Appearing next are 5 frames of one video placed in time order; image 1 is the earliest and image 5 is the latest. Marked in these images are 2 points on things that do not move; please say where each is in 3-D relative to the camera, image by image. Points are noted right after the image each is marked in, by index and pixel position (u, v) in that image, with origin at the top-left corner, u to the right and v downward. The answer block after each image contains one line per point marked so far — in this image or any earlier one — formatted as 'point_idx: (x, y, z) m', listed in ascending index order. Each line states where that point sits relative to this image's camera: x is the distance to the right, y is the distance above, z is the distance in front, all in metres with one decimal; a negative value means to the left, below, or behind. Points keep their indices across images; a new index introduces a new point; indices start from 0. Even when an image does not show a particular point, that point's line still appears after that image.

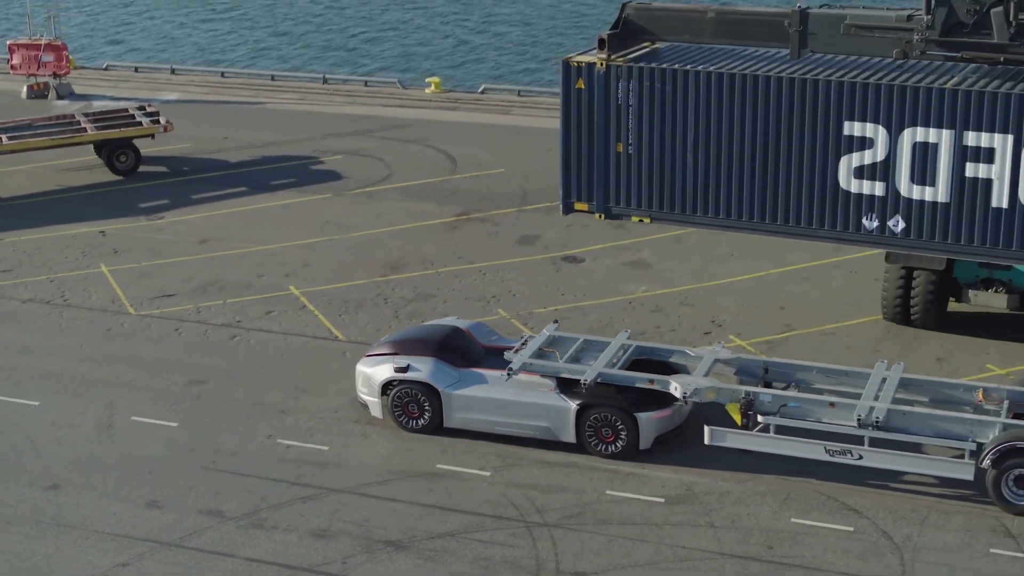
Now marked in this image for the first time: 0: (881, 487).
0: (+3.3, -1.8, +15.2) m
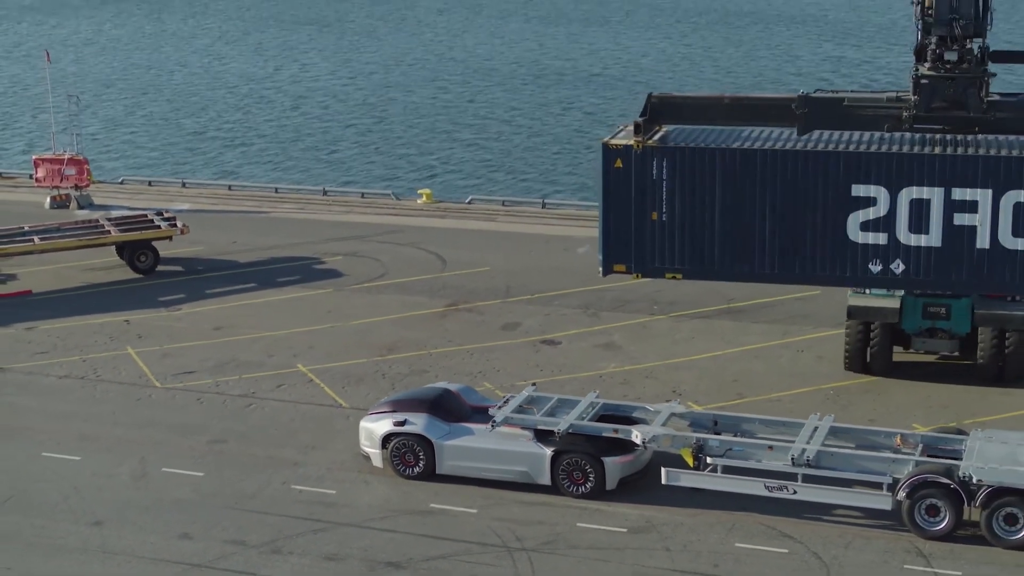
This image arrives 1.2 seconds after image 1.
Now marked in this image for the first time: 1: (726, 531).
0: (+3.1, -2.4, +17.6) m
1: (+2.2, -2.5, +17.3) m
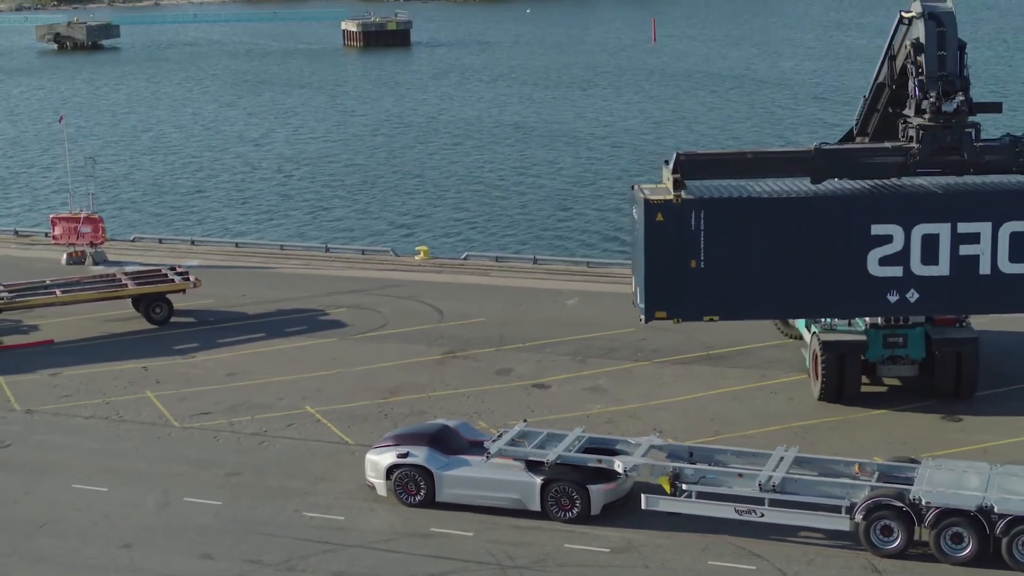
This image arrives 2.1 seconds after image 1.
0: (+3.0, -2.9, +19.3) m
1: (+2.1, -2.9, +19.0) m
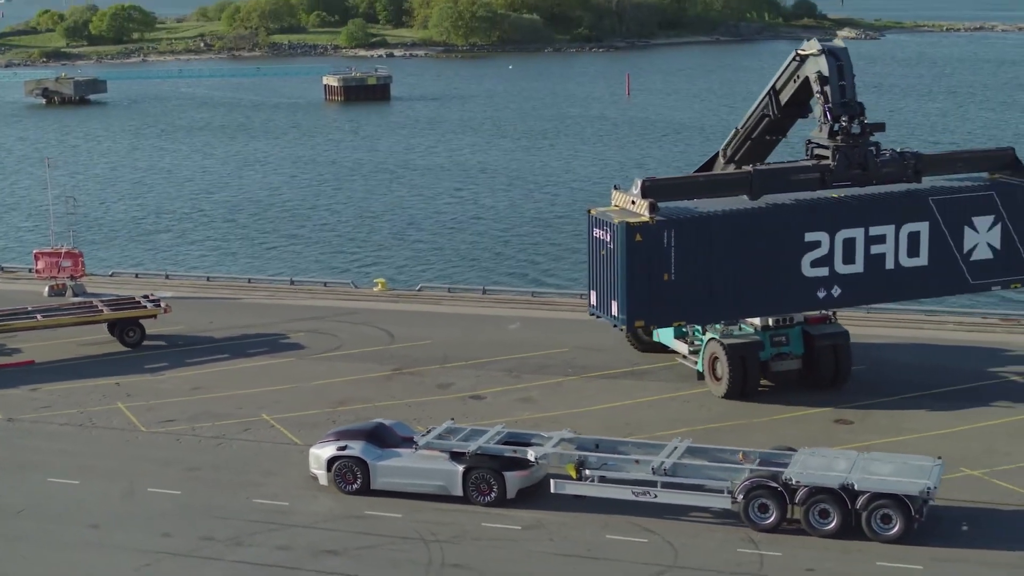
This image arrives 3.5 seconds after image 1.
0: (+2.0, -3.0, +21.9) m
1: (+1.1, -3.0, +21.6) m
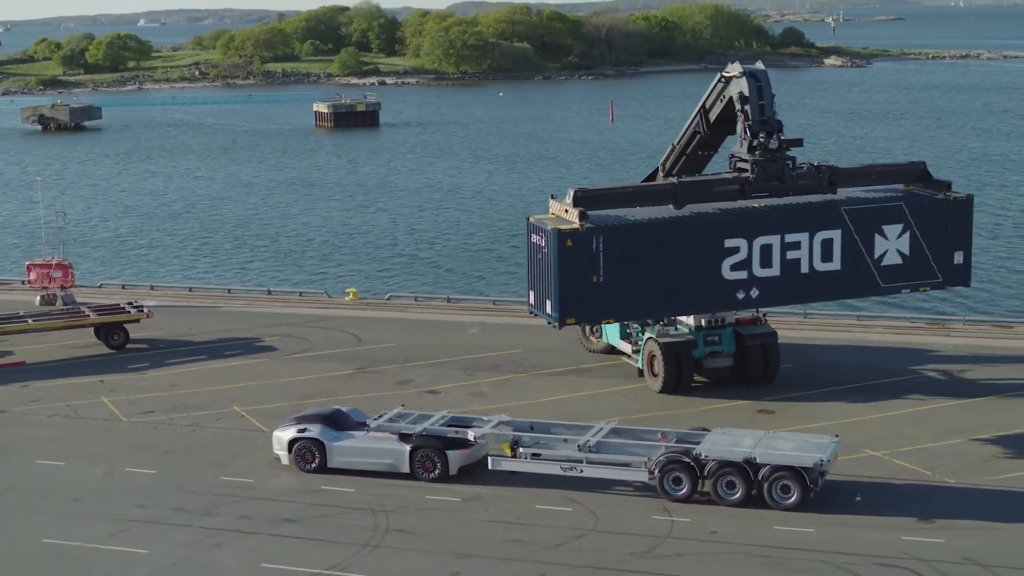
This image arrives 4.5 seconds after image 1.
0: (+1.2, -2.9, +24.3) m
1: (+0.3, -3.0, +24.0) m
